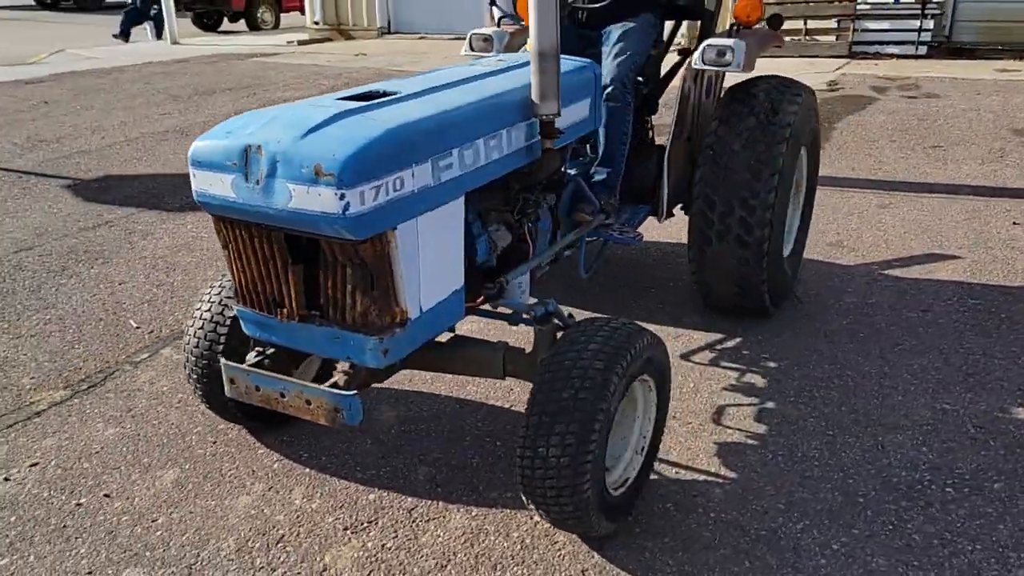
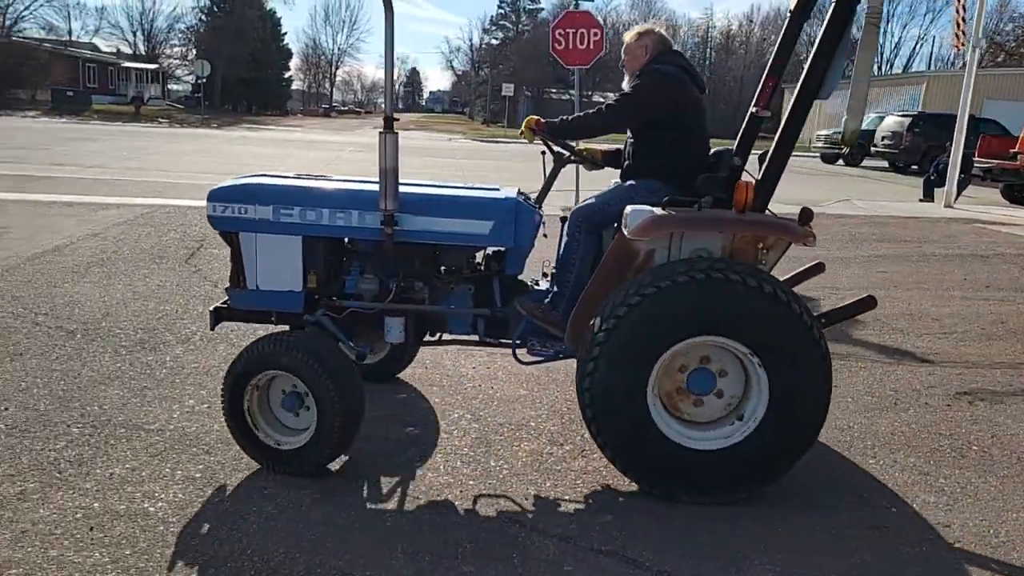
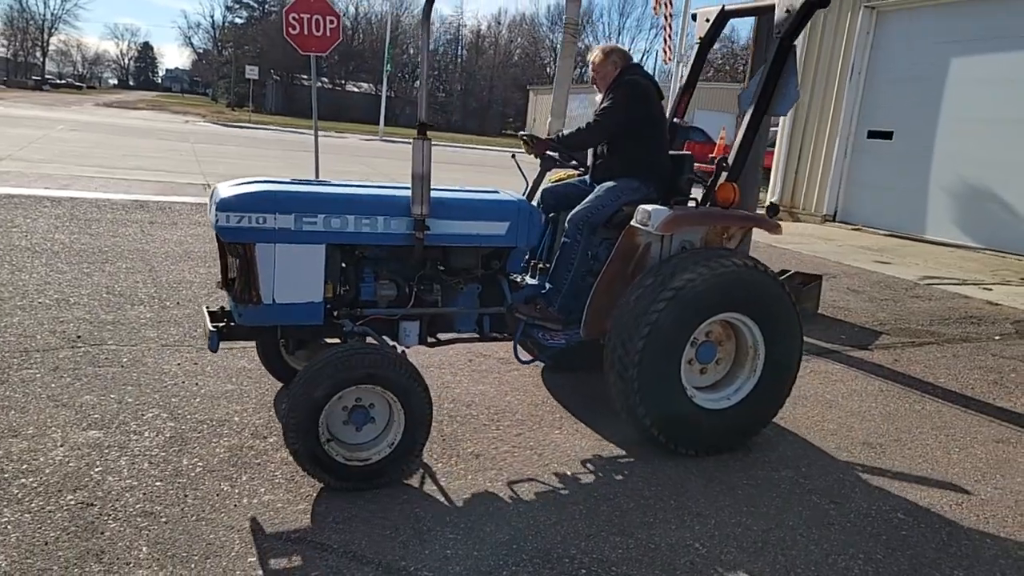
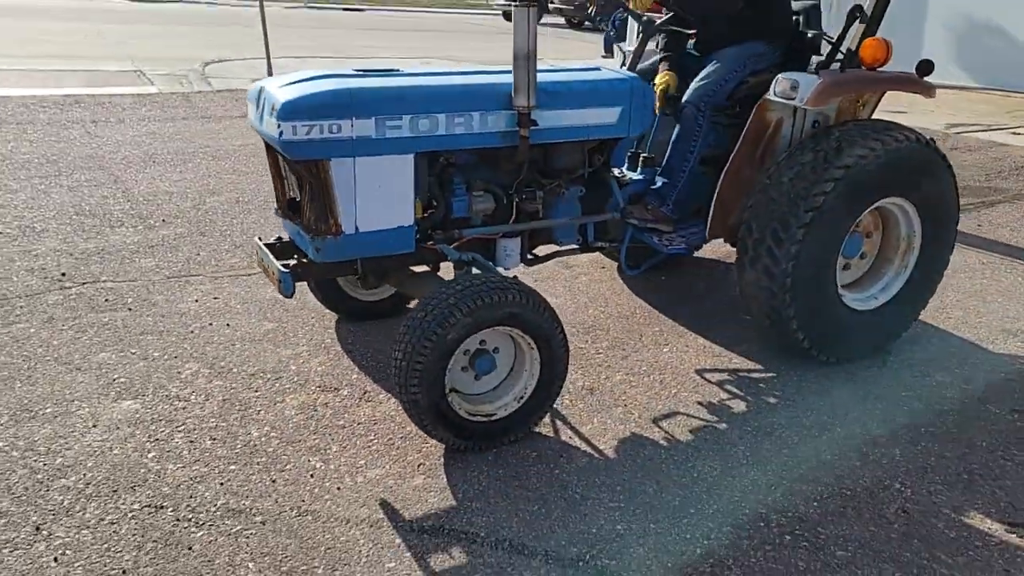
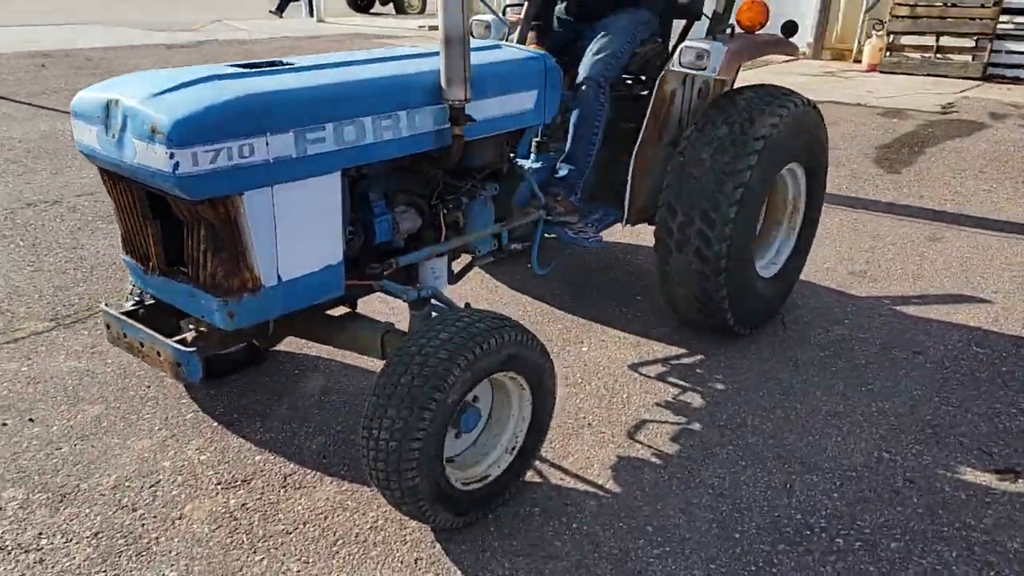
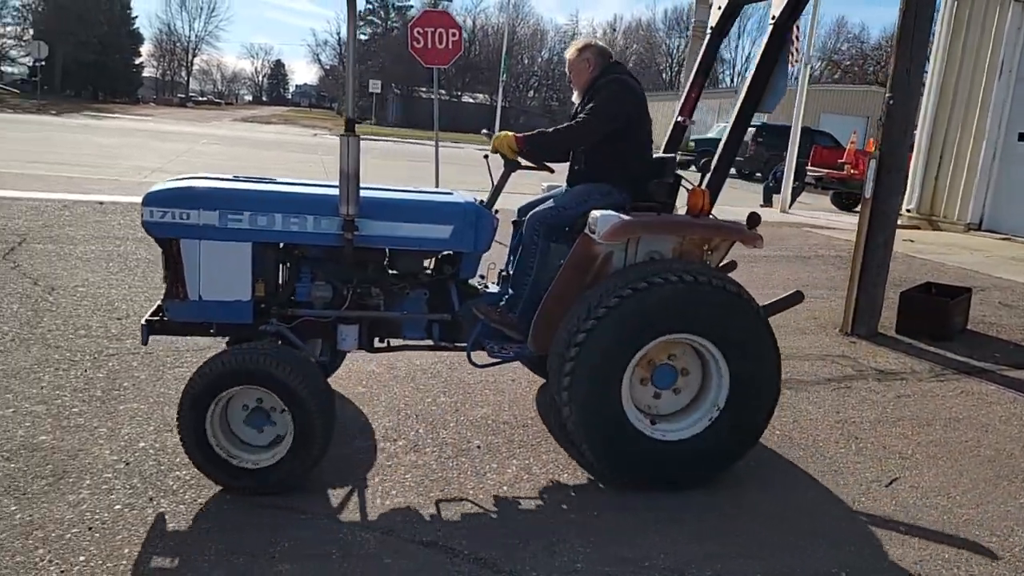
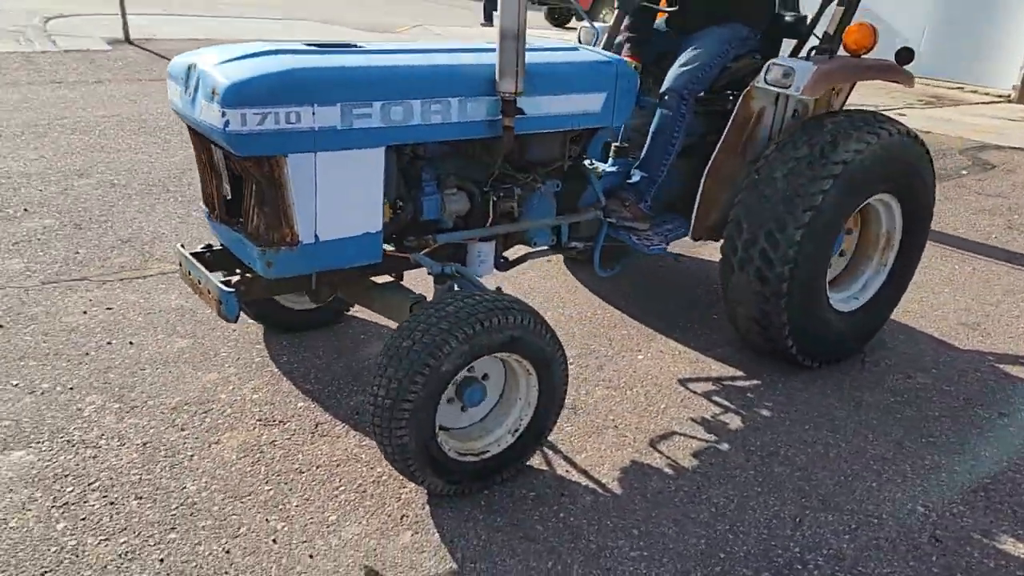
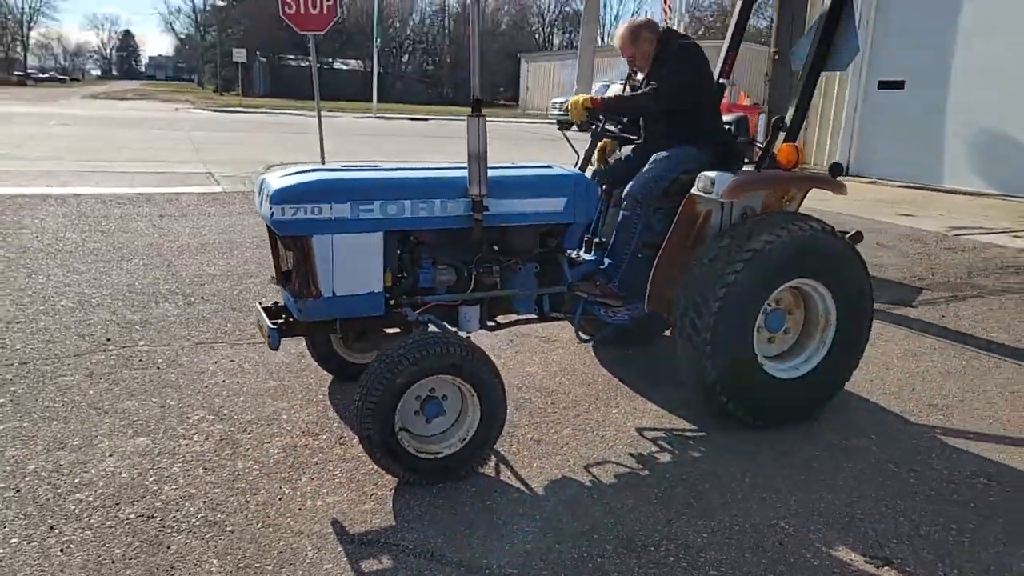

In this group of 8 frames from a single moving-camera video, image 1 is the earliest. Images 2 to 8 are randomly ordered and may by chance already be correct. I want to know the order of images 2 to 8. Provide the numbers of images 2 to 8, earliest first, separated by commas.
5, 7, 4, 8, 3, 6, 2
